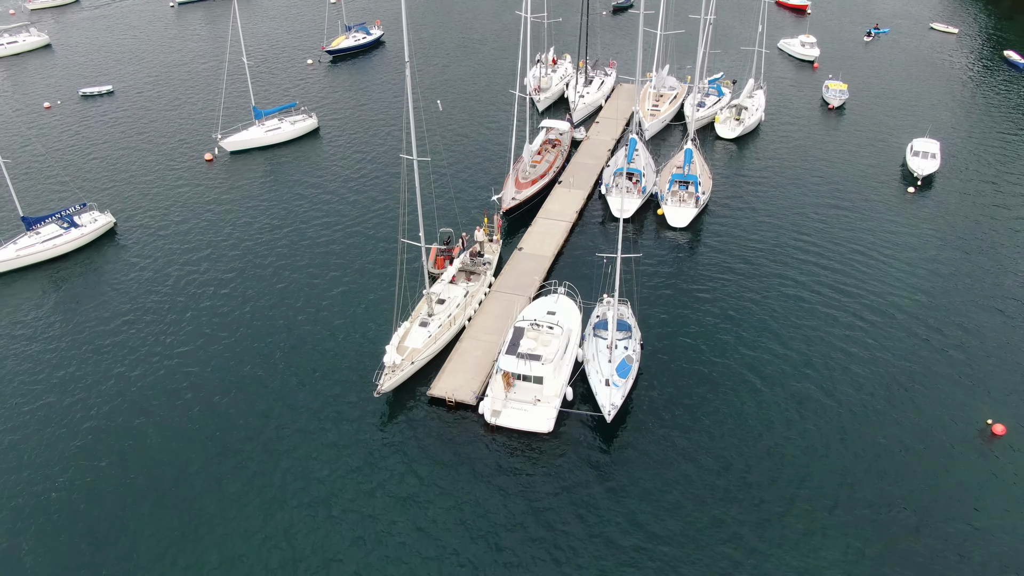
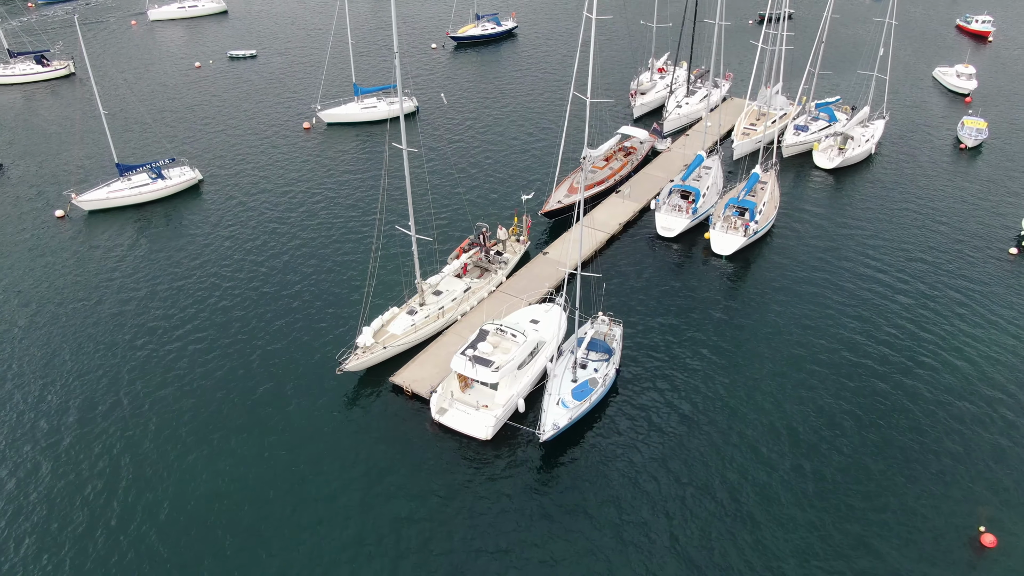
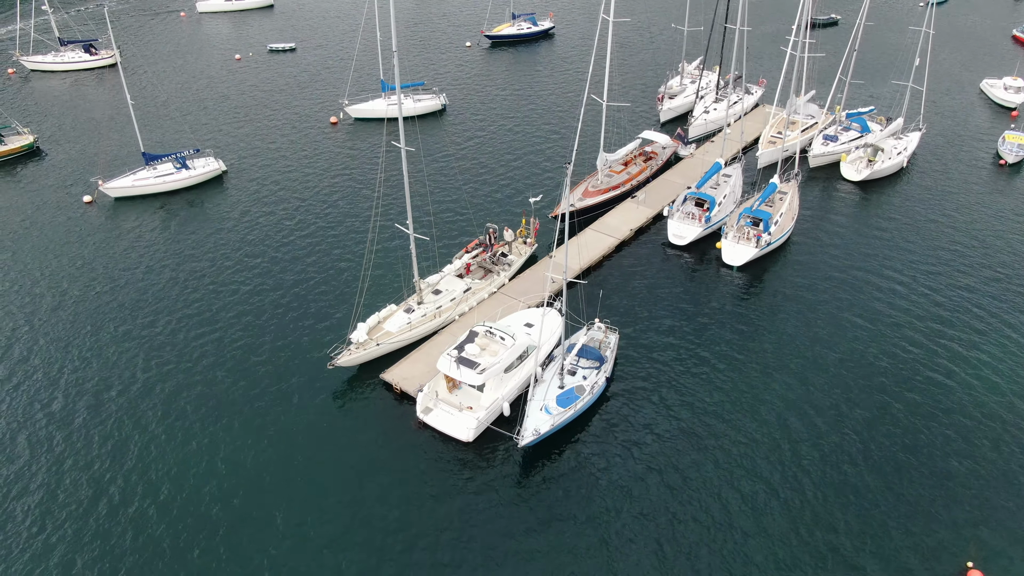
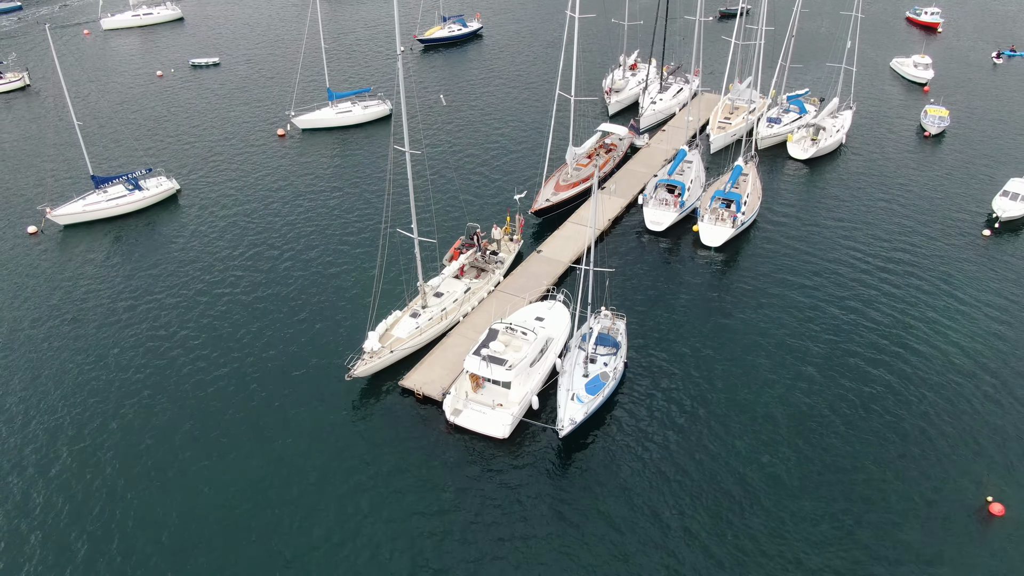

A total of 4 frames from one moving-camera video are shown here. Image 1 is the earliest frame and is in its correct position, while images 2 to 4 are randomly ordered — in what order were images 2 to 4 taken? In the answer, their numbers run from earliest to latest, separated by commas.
4, 2, 3
